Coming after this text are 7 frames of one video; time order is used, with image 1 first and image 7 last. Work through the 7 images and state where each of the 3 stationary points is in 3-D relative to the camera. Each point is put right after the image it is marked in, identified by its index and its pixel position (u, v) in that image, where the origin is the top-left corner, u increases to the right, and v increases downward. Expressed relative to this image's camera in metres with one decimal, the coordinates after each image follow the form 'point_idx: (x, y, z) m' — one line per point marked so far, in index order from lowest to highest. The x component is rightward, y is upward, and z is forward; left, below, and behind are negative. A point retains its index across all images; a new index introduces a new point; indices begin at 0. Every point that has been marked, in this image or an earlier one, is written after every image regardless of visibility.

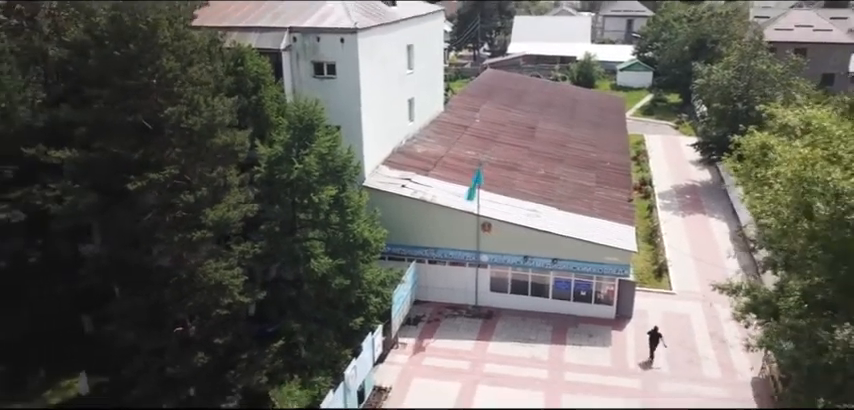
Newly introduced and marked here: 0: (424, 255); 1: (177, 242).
0: (-0.1, -1.0, +14.2) m
1: (-3.4, -0.5, +9.4) m
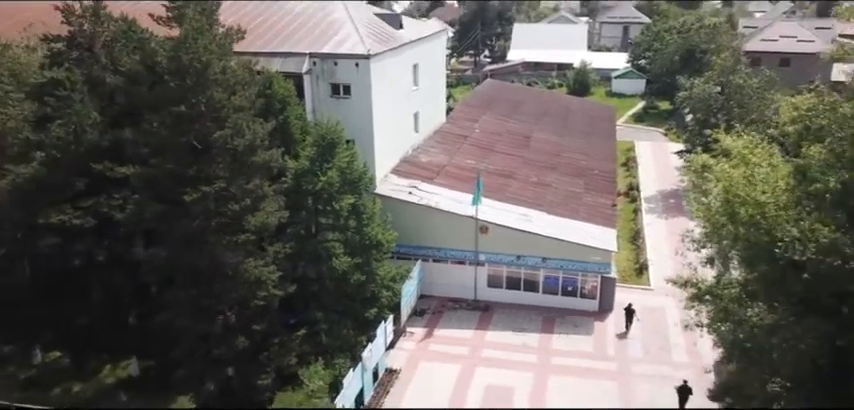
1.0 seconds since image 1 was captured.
0: (0.0, -1.2, +15.9) m
1: (-3.3, -0.6, +11.2) m
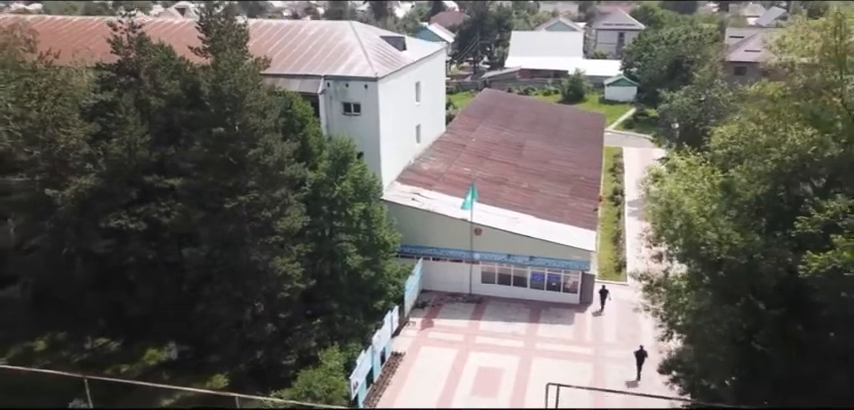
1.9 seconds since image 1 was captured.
0: (0.0, -1.3, +17.9) m
1: (-3.3, -0.8, +13.2) m
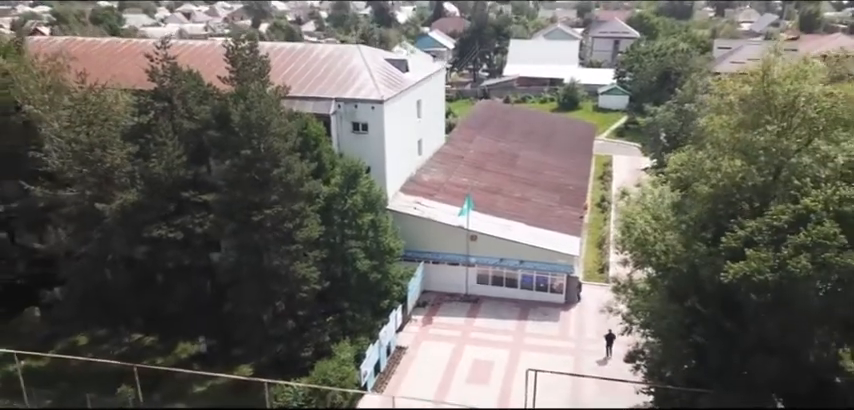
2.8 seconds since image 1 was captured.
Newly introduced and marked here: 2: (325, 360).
0: (+0.1, -1.5, +19.9) m
1: (-3.3, -1.0, +15.1) m
2: (-2.3, -3.5, +15.4) m
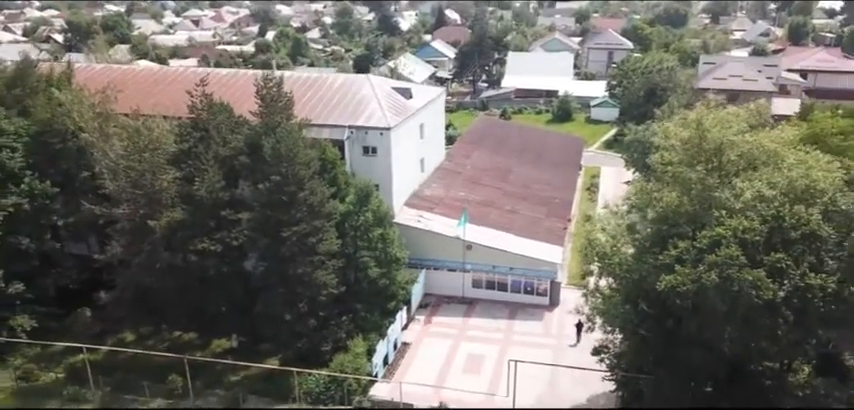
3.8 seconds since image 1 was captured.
0: (+0.1, -2.0, +22.6) m
1: (-3.2, -1.5, +17.9) m
2: (-2.3, -4.0, +18.1) m
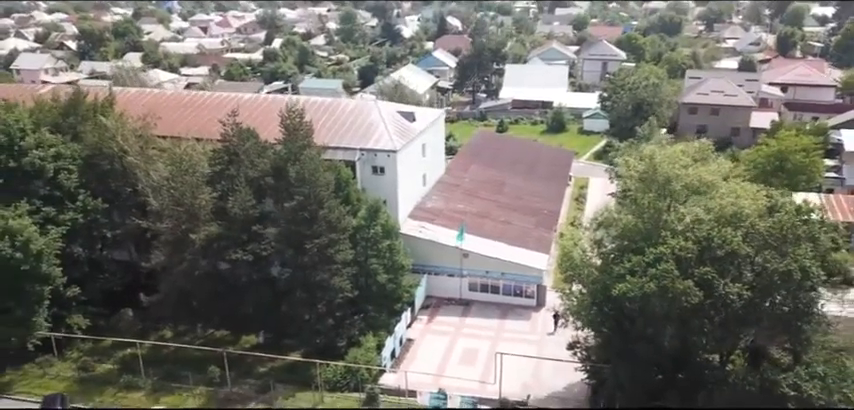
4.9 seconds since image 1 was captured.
0: (+0.2, -2.5, +25.6) m
1: (-3.2, -2.0, +20.9) m
2: (-2.2, -4.5, +21.1) m
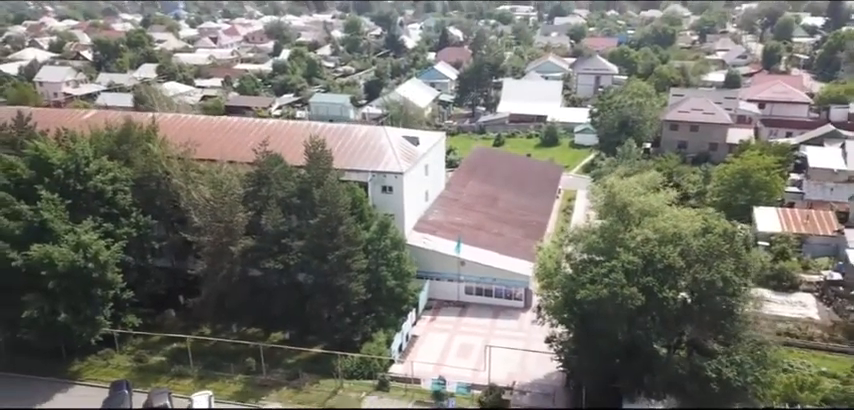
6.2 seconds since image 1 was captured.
0: (+0.3, -3.1, +29.4) m
1: (-3.1, -2.6, +24.7) m
2: (-2.2, -5.1, +25.0) m
